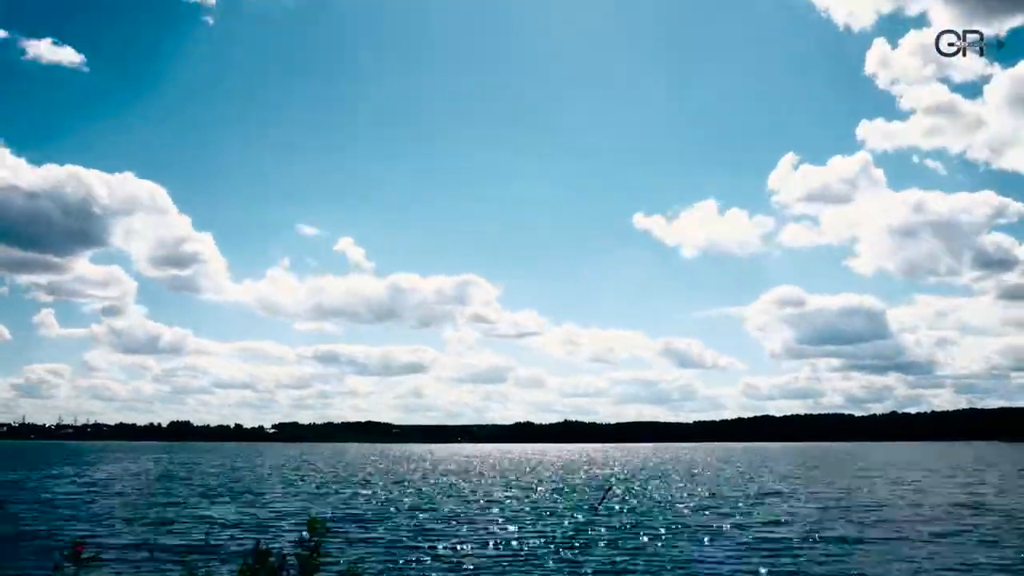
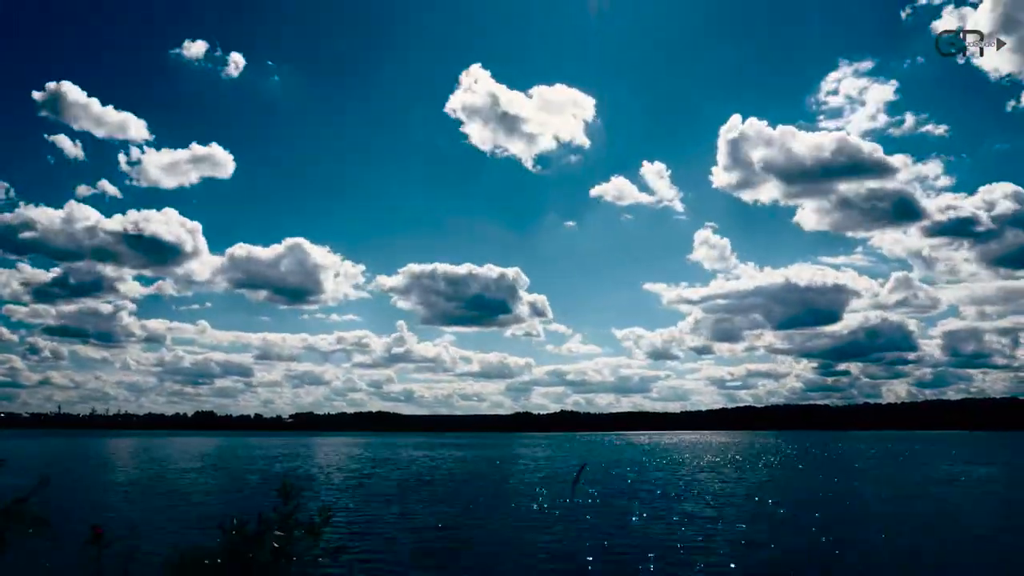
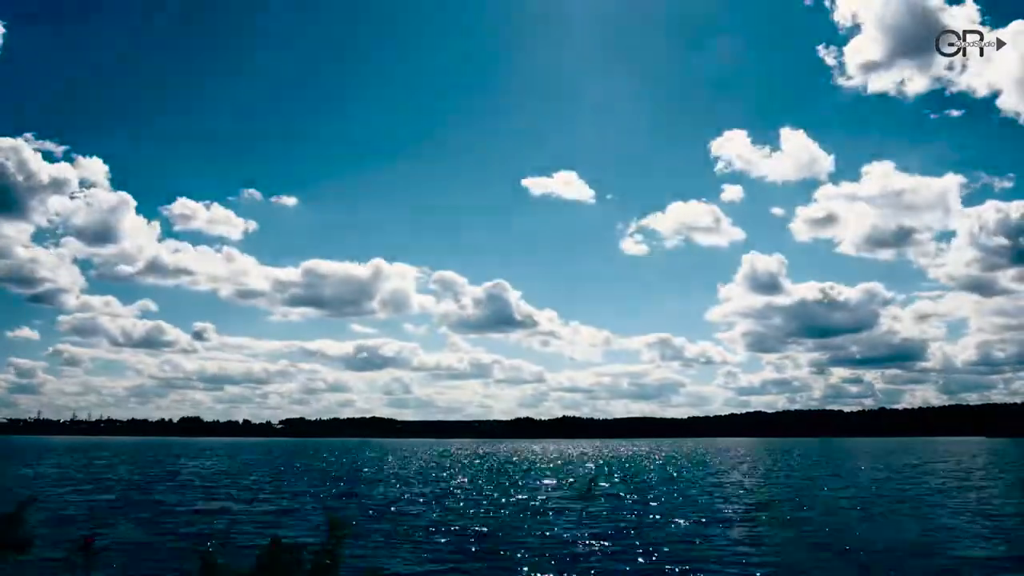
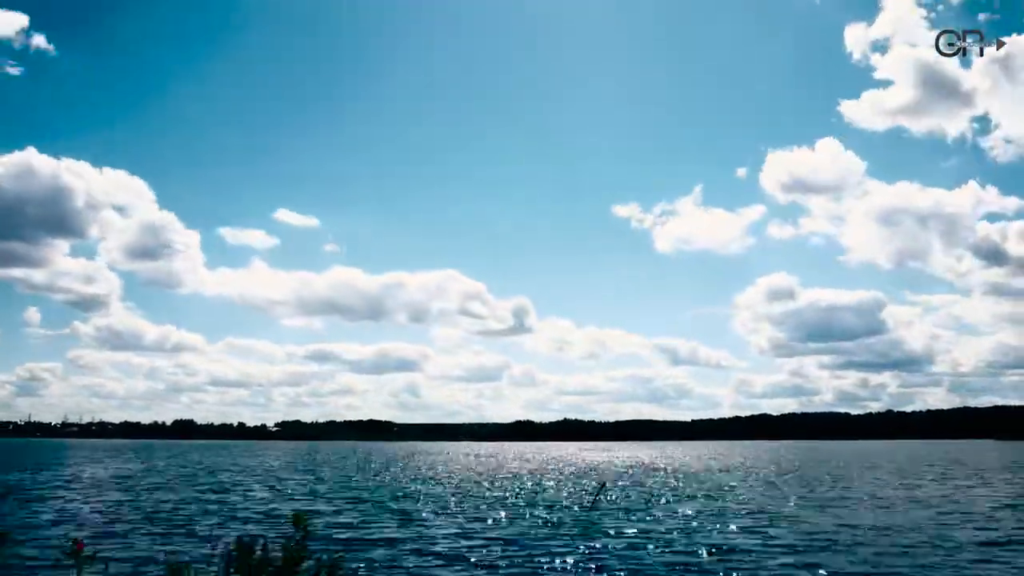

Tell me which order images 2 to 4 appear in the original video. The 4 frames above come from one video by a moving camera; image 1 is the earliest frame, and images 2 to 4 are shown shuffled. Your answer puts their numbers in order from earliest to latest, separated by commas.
4, 3, 2
